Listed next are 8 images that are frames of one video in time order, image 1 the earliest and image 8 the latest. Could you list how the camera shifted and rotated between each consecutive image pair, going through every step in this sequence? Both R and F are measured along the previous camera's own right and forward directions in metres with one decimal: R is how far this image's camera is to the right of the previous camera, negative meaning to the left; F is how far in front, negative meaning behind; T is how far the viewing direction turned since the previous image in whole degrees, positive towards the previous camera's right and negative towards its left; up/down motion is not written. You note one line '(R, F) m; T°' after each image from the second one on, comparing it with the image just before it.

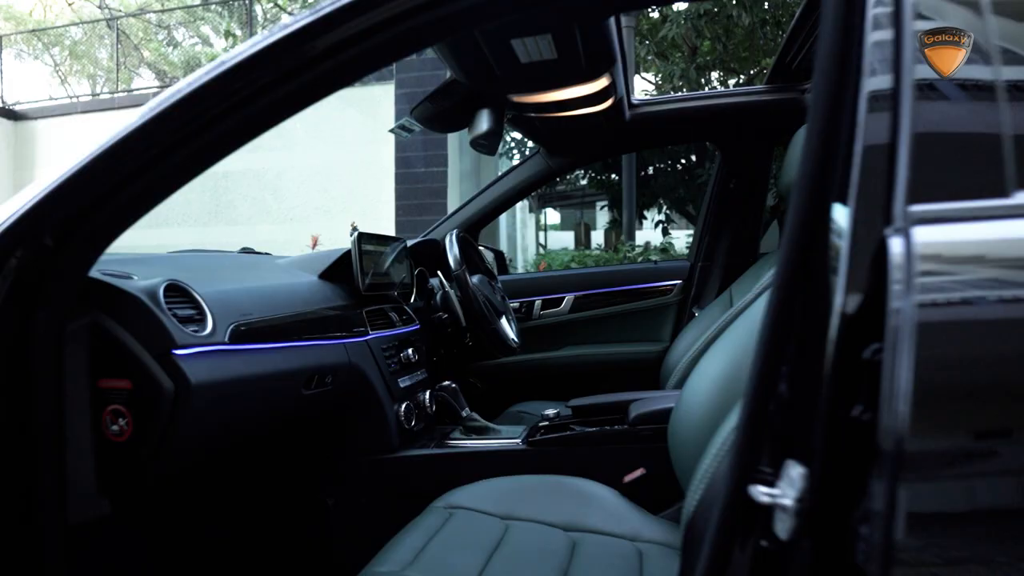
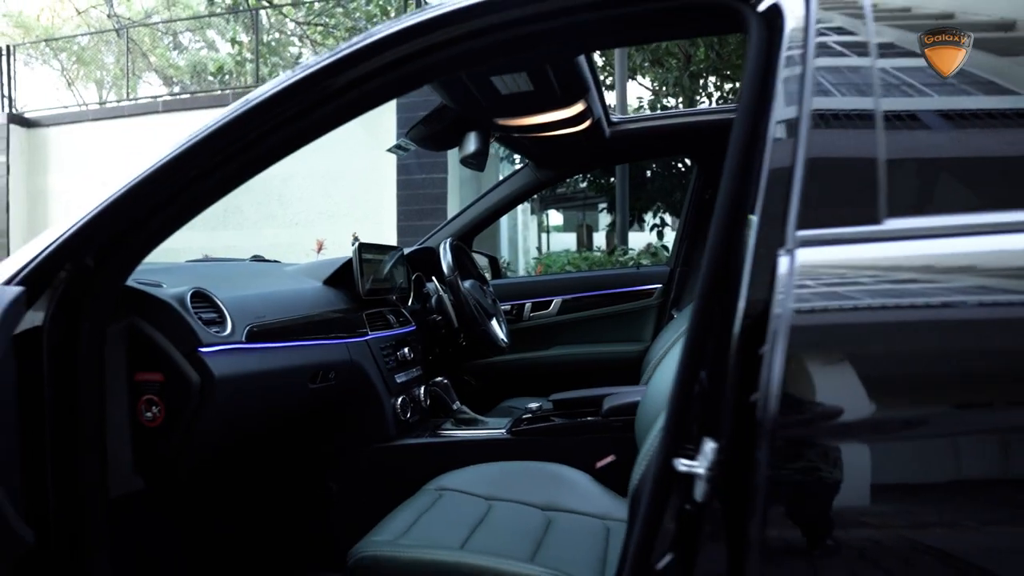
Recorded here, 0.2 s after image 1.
(0.0, -0.2) m; 0°
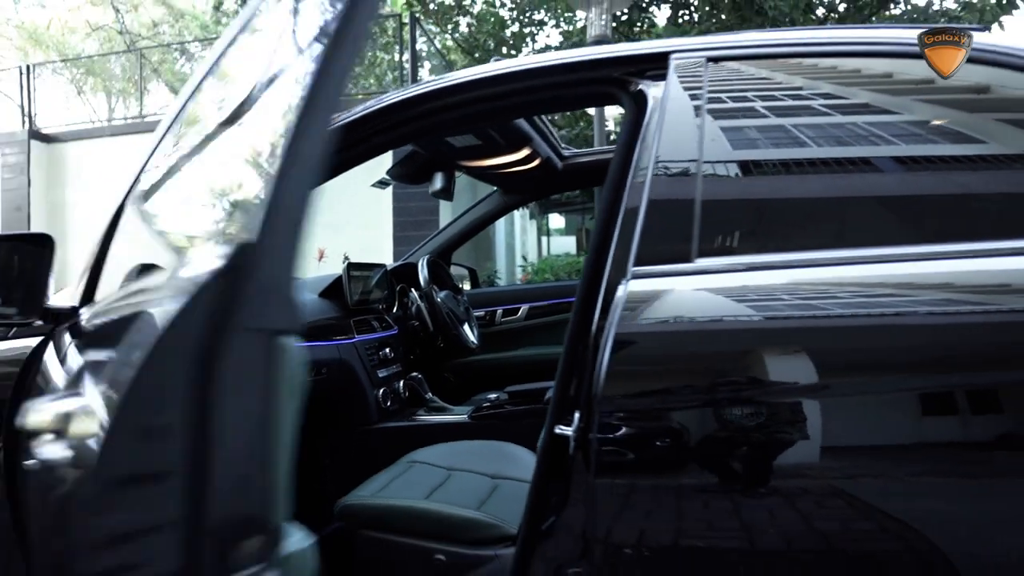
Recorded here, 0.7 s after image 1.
(+0.1, -0.4) m; 0°
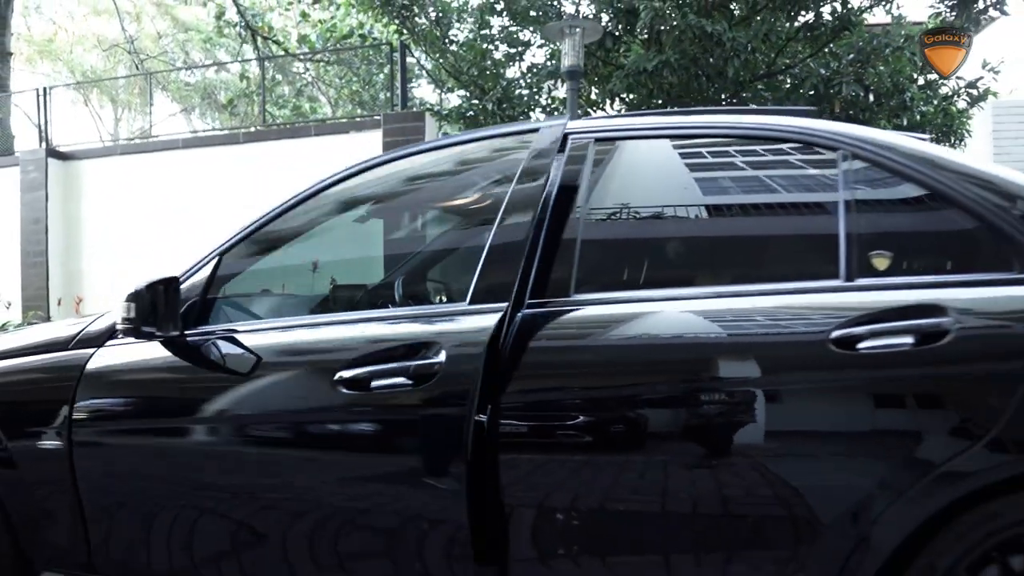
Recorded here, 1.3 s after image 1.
(+0.1, -0.5) m; 0°
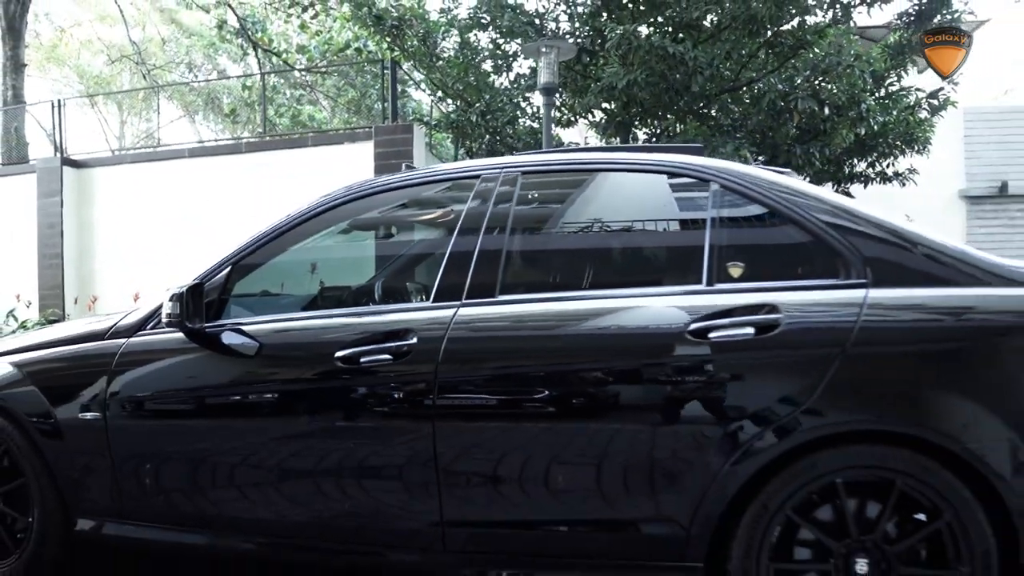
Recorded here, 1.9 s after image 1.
(+0.2, -0.5) m; 0°
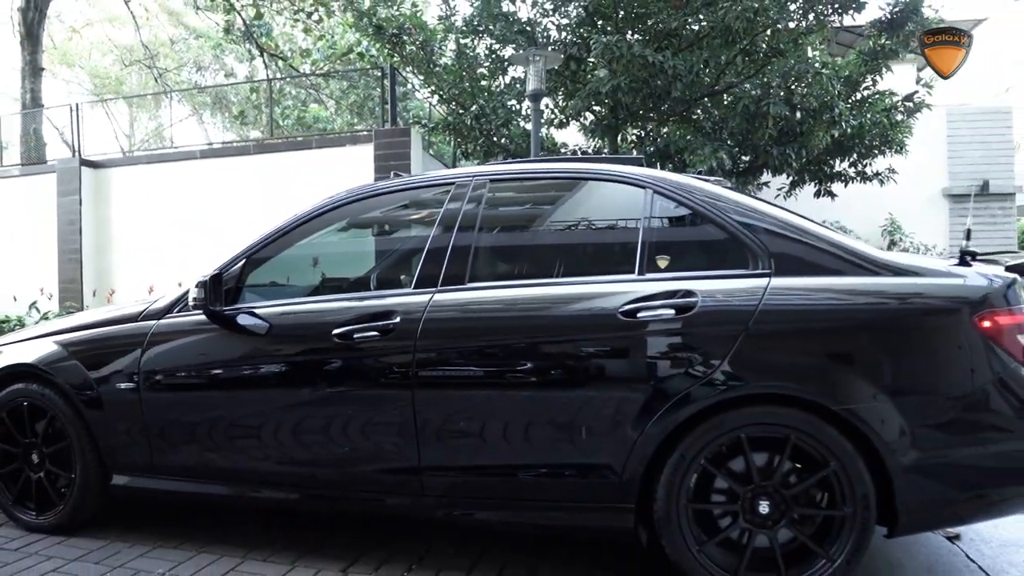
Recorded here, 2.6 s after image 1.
(+0.1, -0.5) m; 0°
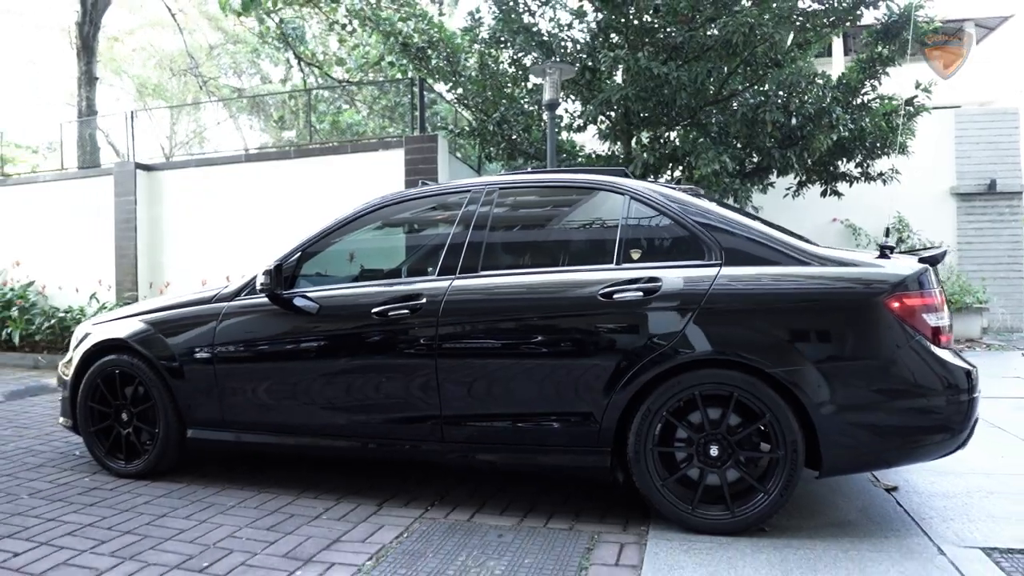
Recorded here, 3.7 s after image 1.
(+0.1, -0.7) m; -2°
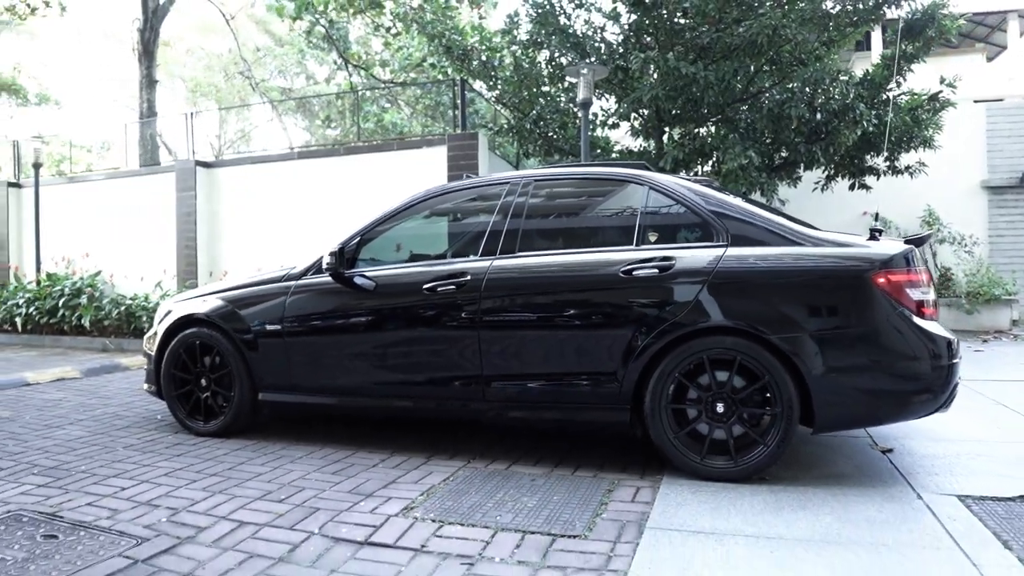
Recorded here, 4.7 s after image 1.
(0.0, -0.5) m; -3°
